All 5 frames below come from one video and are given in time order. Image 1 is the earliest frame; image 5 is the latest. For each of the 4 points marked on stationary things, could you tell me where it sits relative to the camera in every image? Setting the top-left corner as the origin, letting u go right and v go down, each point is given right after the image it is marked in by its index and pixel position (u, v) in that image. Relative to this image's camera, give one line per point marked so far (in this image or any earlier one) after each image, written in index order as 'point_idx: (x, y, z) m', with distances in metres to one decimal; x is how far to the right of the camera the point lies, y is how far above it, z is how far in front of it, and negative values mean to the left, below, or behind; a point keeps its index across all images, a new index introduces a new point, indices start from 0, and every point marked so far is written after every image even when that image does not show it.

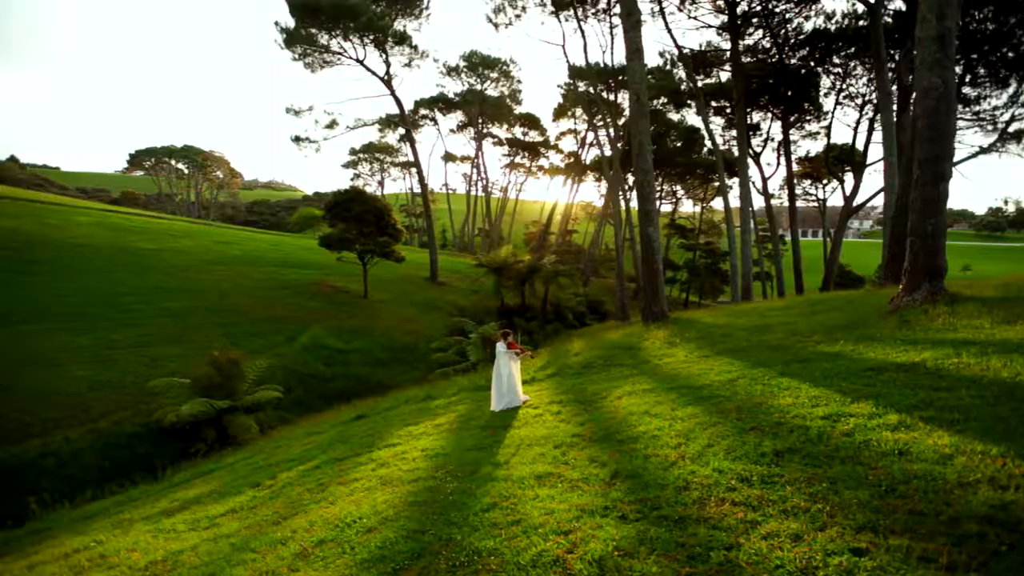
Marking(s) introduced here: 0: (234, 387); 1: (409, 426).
0: (-7.8, -2.8, +16.8) m
1: (-1.8, -2.5, +10.8) m
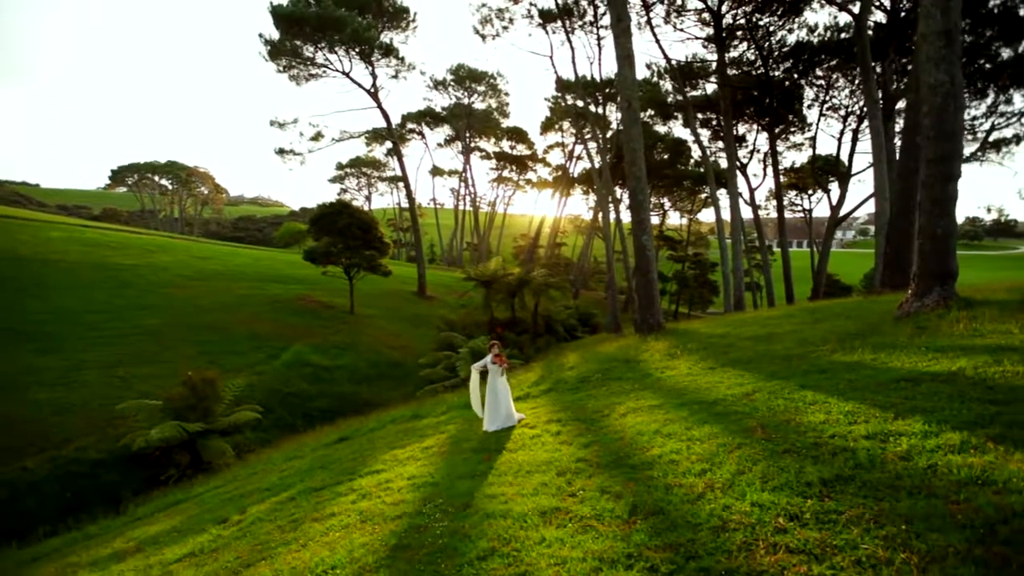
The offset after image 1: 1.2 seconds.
0: (-7.9, -3.2, +15.8) m
1: (-1.9, -2.7, +9.9) m
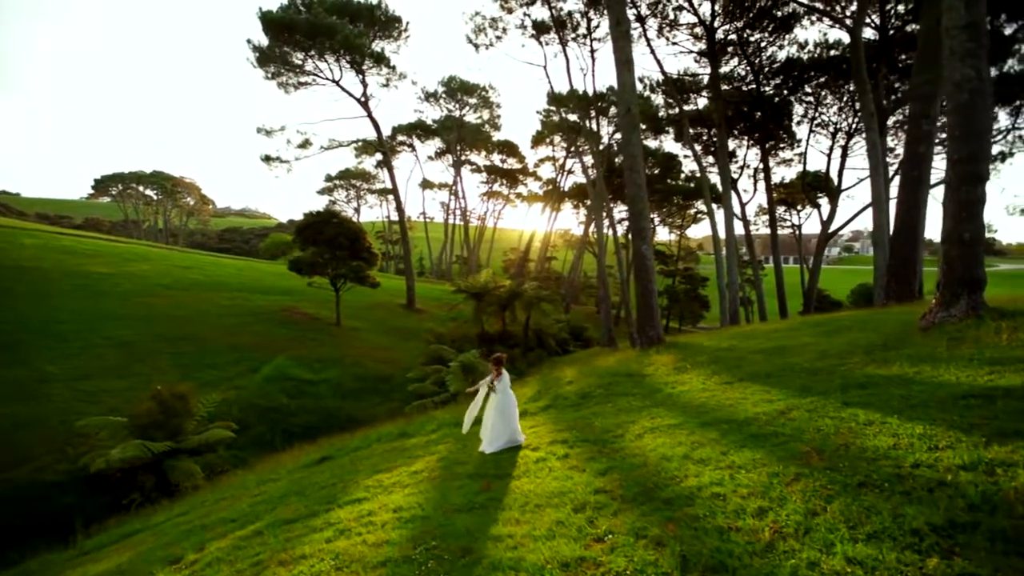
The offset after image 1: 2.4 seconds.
0: (-8.1, -3.3, +14.6) m
1: (-1.9, -2.7, +8.8) m
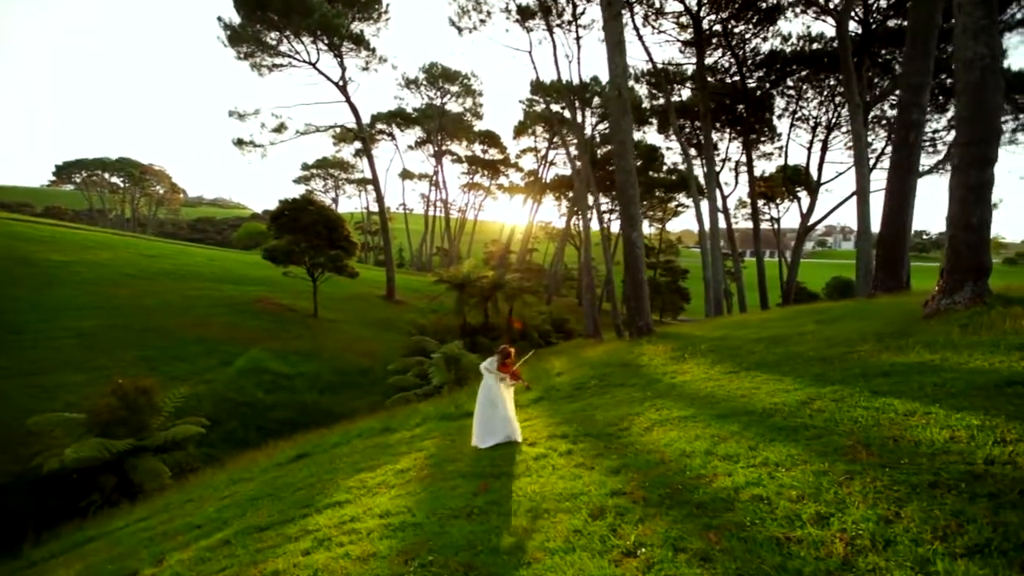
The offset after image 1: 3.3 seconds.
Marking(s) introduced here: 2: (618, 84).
0: (-8.3, -3.0, +13.6) m
1: (-2.0, -2.5, +8.1) m
2: (+3.3, +6.4, +18.6) m
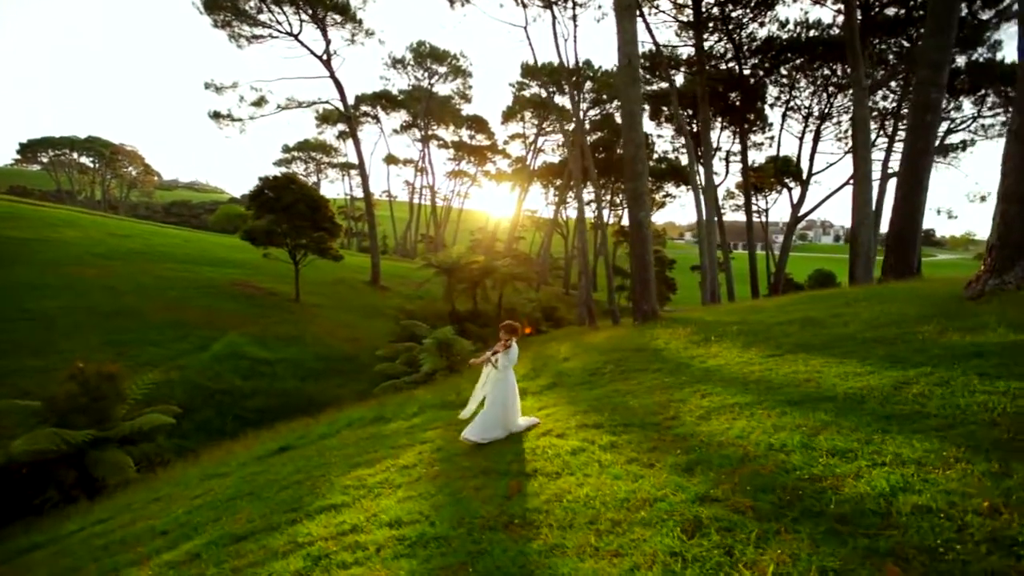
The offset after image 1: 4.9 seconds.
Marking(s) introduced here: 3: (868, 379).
0: (-8.2, -2.5, +12.2) m
1: (-1.7, -2.1, +6.8) m
2: (+3.3, +6.9, +17.4) m
3: (+3.6, -0.9, +6.1) m
